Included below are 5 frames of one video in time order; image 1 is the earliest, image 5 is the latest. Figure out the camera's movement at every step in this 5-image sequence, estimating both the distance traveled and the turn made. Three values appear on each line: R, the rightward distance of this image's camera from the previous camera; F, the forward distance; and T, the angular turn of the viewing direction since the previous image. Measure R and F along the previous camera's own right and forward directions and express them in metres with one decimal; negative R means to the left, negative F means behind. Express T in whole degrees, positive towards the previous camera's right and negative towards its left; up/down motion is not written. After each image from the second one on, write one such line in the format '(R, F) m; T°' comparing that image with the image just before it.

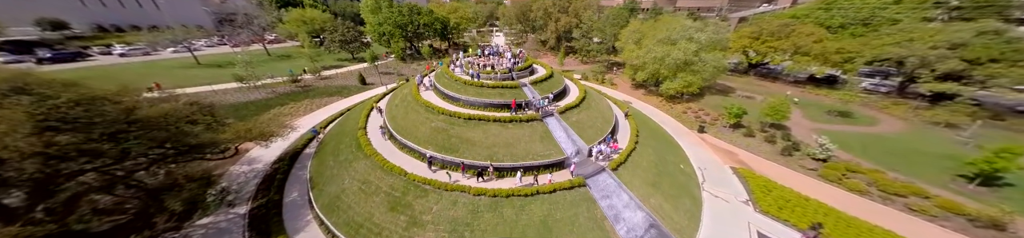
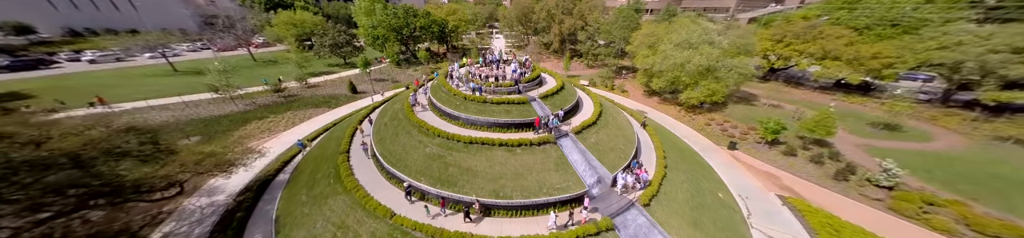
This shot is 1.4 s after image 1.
(-0.9, +3.7) m; 0°
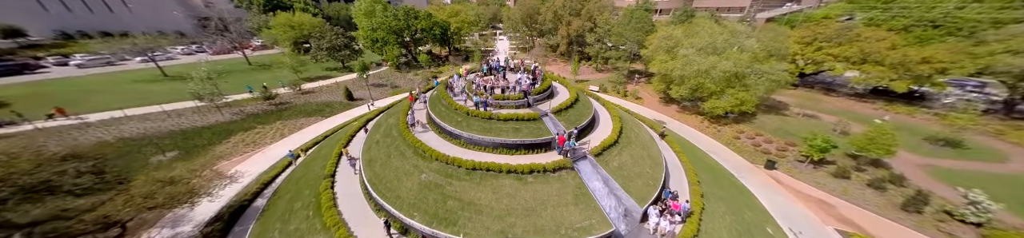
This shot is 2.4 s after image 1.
(-0.6, +3.0) m; -1°
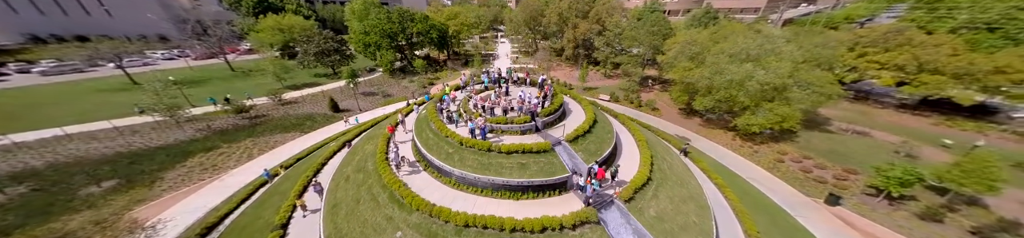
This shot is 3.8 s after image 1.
(-0.3, +4.3) m; 0°
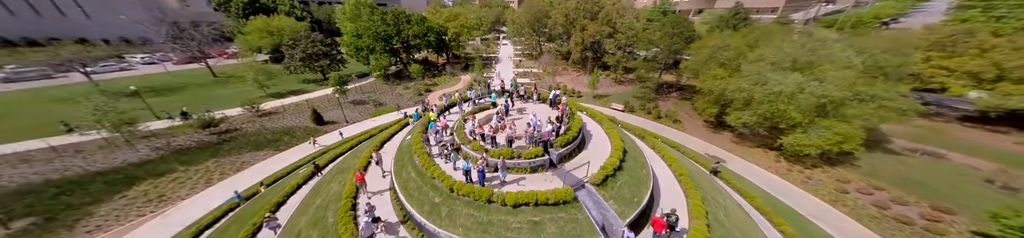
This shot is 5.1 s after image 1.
(-0.4, +4.2) m; 0°
